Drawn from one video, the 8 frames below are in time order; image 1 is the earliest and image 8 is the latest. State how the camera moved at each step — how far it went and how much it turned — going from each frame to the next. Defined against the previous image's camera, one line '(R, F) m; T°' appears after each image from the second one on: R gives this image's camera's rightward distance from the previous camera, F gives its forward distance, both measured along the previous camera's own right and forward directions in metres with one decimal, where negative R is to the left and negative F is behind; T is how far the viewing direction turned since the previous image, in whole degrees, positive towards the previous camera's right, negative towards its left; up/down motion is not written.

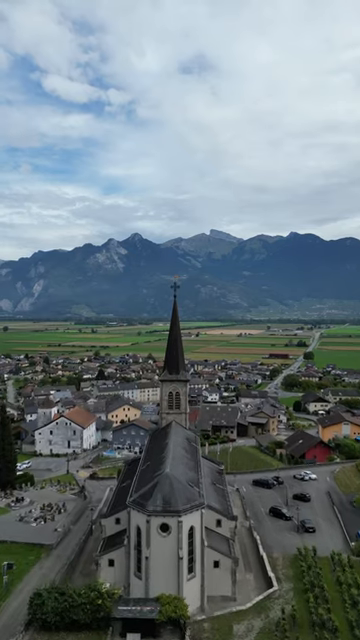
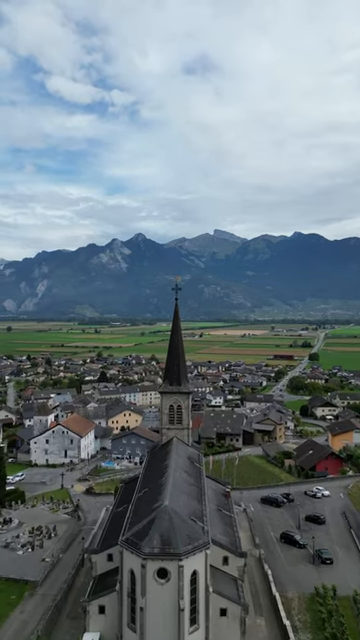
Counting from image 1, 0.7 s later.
(+0.1, +2.0) m; 0°
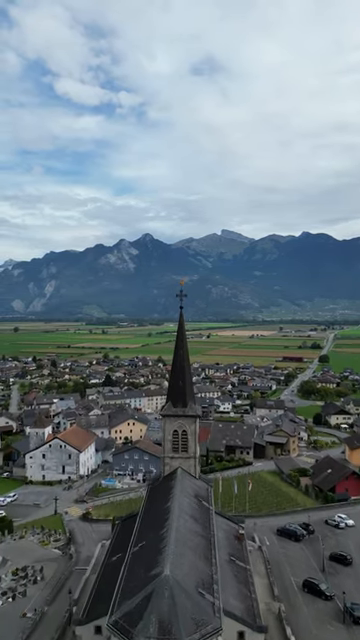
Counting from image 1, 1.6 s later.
(+0.1, +2.7) m; -1°
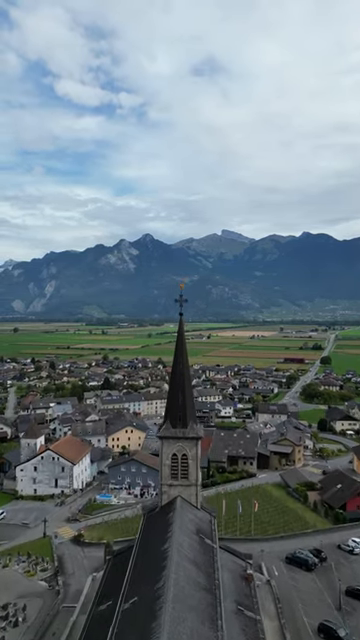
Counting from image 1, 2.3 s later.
(0.0, +1.9) m; 0°
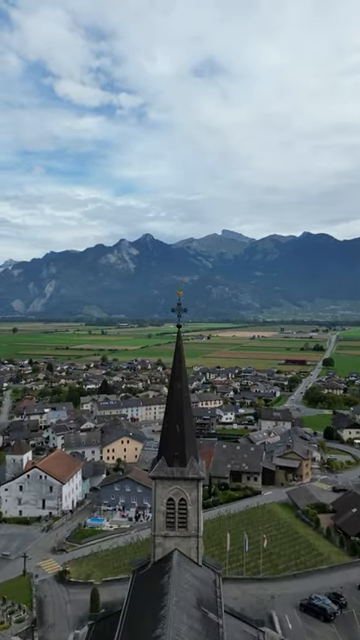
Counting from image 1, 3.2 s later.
(+0.1, +2.7) m; 0°
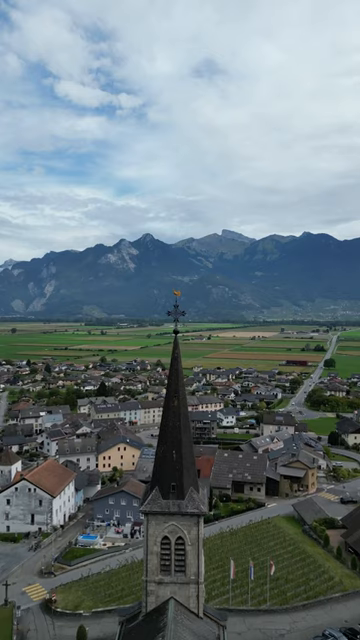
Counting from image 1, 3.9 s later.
(+0.1, +1.9) m; 0°
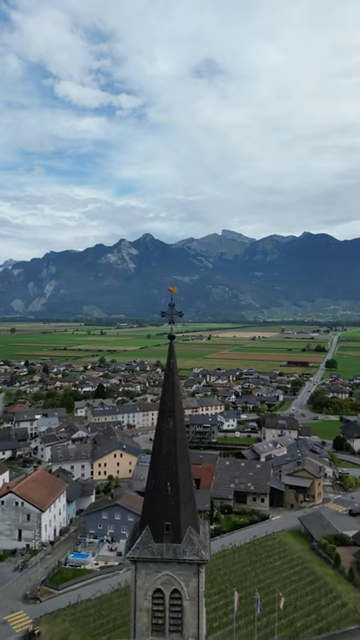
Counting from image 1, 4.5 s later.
(+0.1, +1.9) m; 0°
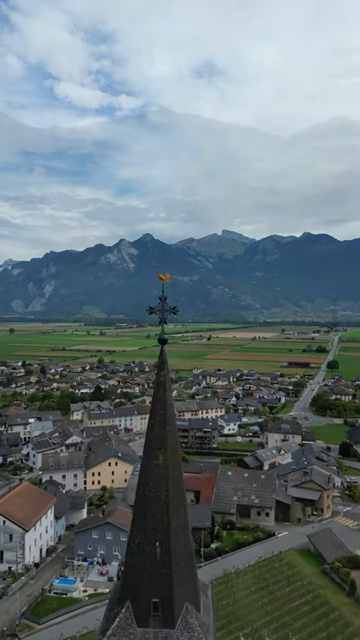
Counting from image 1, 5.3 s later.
(+0.1, +2.3) m; 0°
